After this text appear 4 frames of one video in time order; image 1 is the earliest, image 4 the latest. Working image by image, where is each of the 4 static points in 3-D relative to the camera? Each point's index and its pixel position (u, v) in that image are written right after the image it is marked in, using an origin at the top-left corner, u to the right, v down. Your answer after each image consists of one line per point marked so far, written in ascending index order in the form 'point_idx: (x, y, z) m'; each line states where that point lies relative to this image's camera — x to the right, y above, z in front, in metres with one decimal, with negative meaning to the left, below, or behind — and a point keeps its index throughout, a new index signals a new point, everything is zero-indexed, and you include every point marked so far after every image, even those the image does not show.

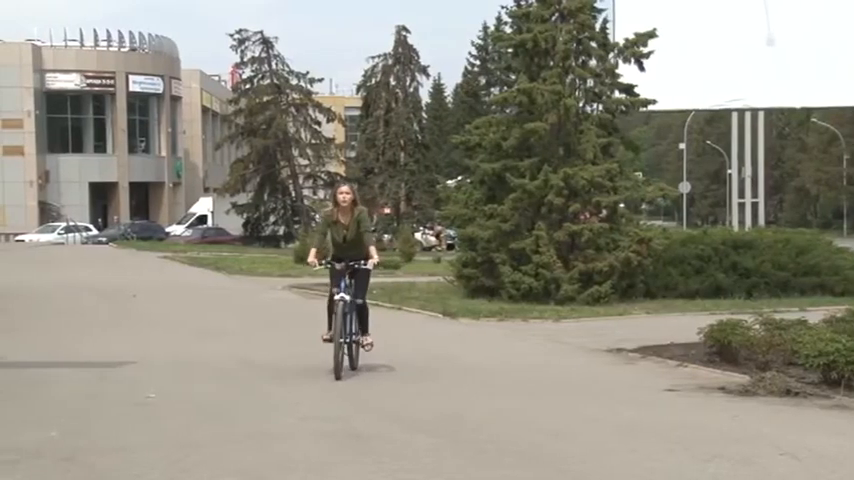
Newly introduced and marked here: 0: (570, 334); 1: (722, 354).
0: (+2.0, -1.3, +15.2) m
1: (+3.6, -1.4, +13.2) m
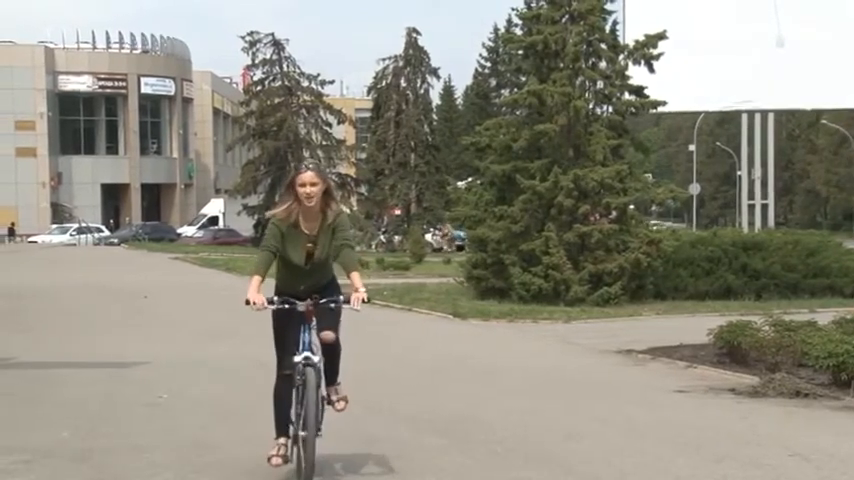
0: (+2.1, -1.3, +15.2) m
1: (+3.7, -1.4, +13.2) m
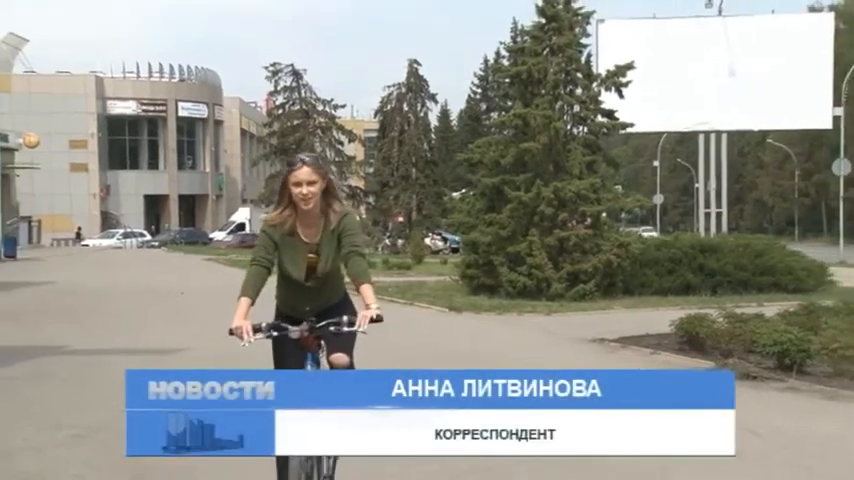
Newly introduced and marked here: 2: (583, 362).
0: (+2.1, -1.4, +17.1) m
1: (+3.7, -1.4, +15.1) m
2: (+2.1, -1.6, +14.0) m
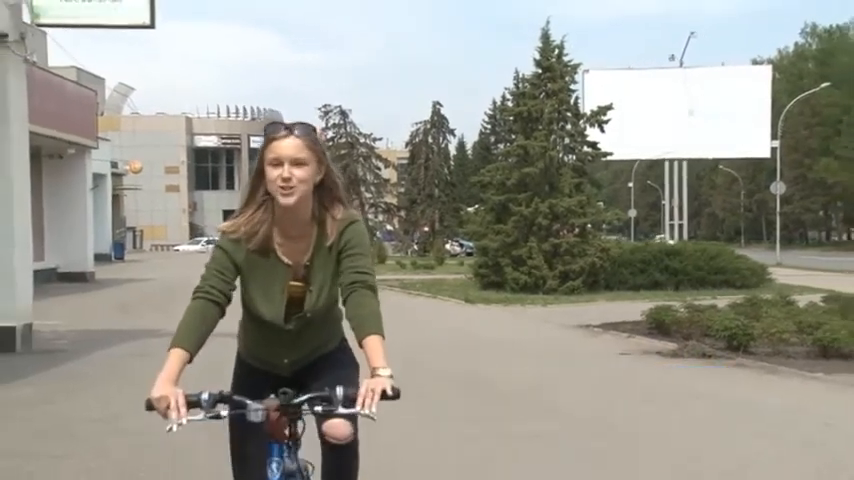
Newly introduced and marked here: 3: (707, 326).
0: (+2.5, -1.5, +20.8) m
1: (+4.0, -1.5, +18.8) m
2: (+2.4, -1.7, +17.7) m
3: (+4.5, -1.4, +17.5) m
